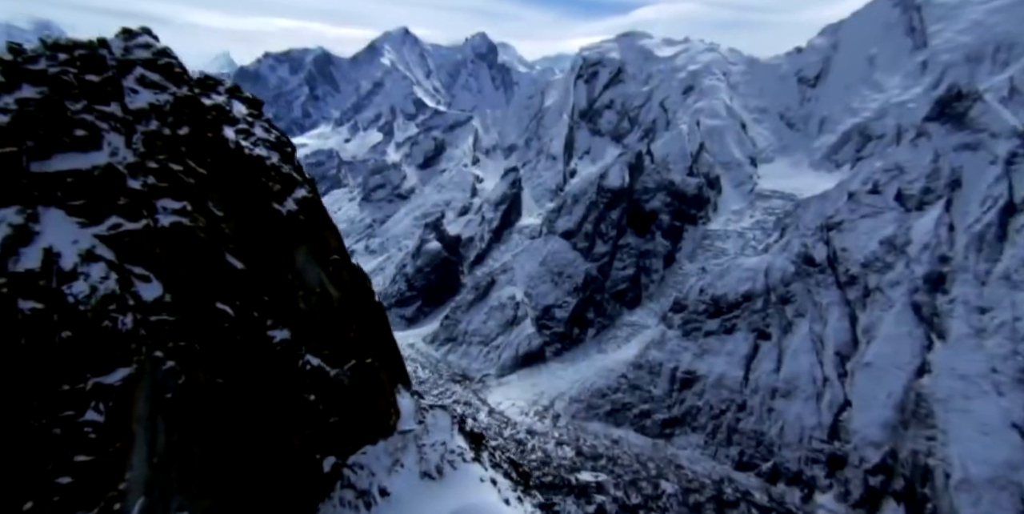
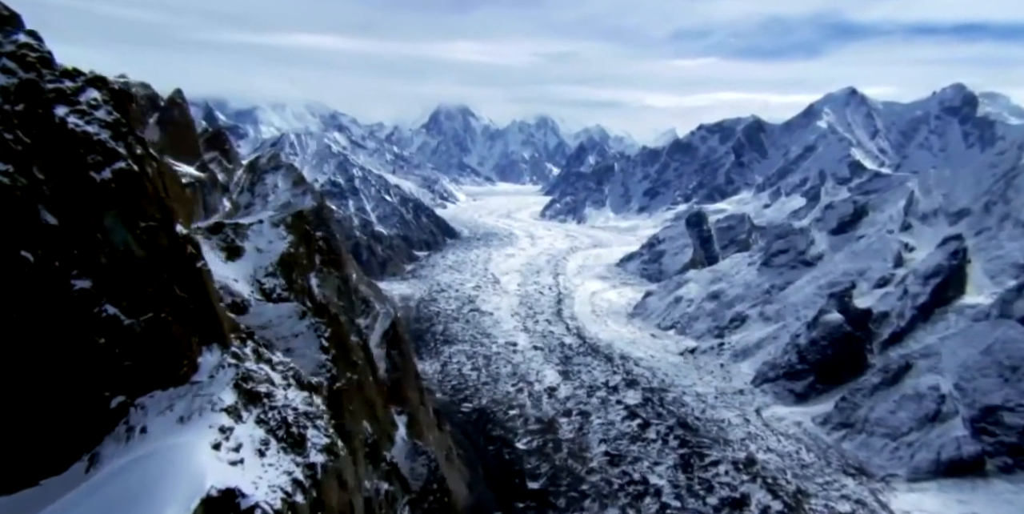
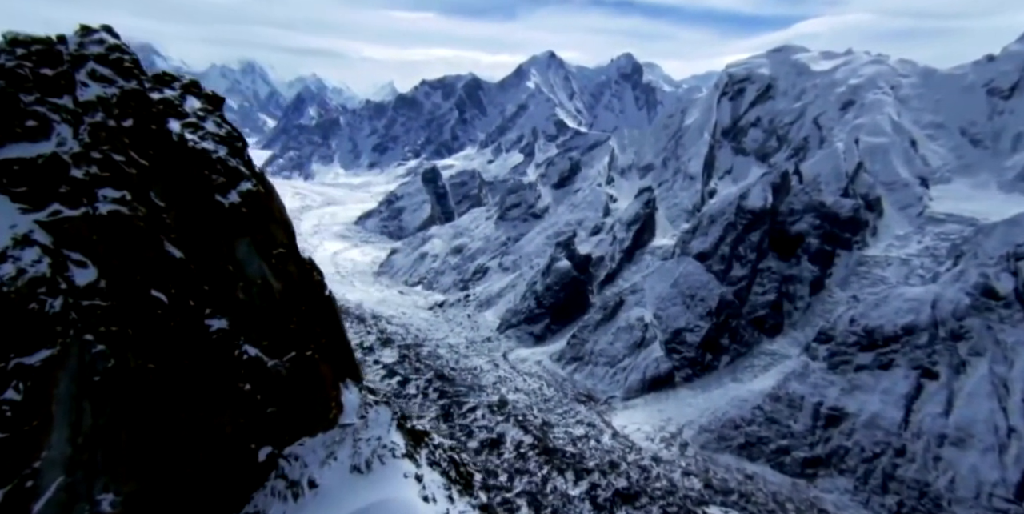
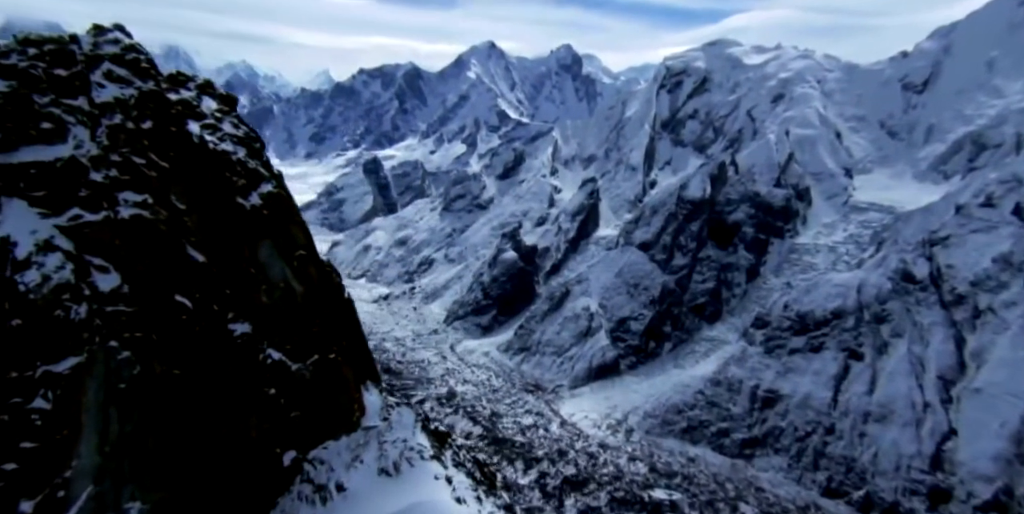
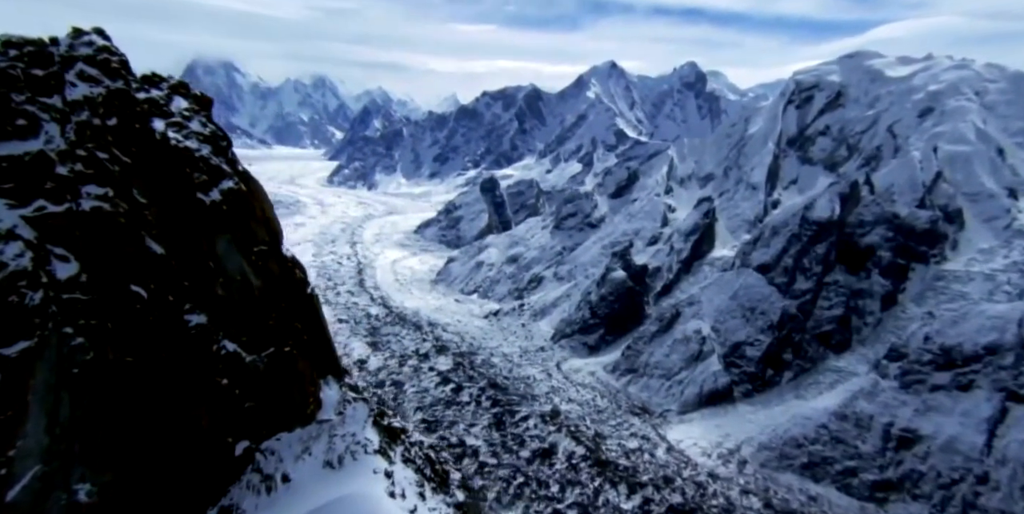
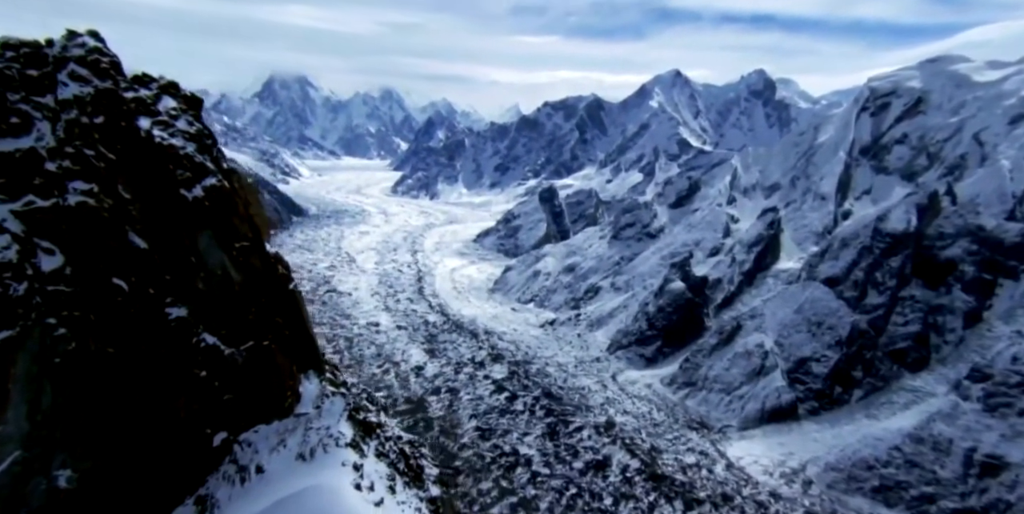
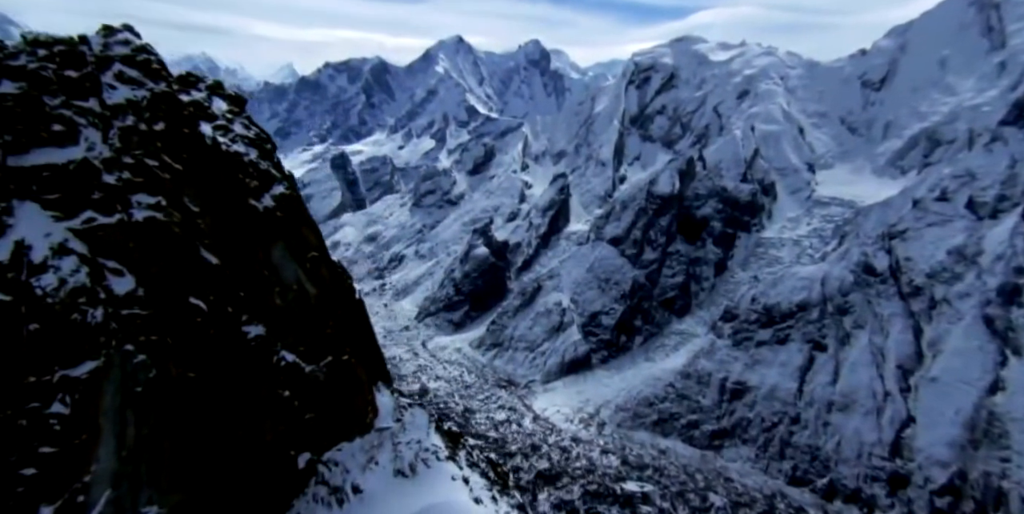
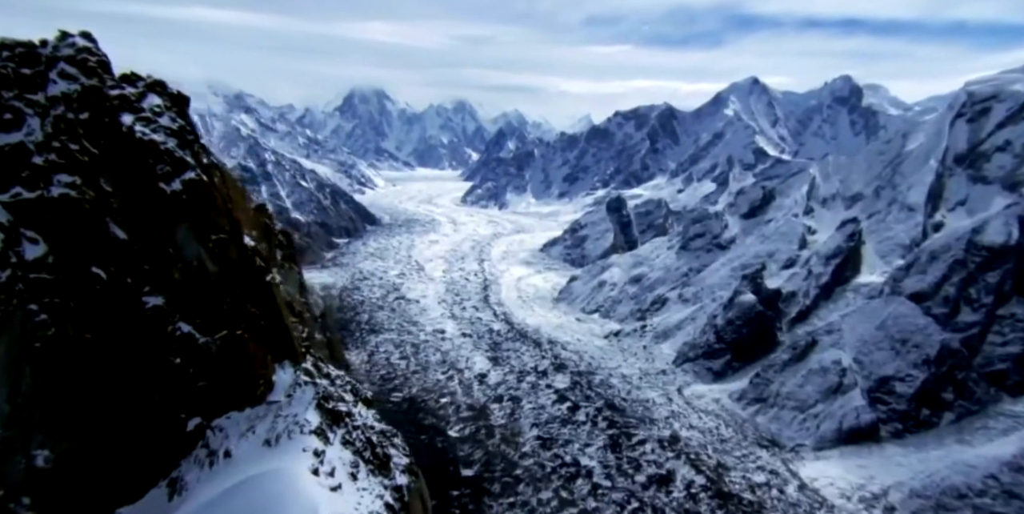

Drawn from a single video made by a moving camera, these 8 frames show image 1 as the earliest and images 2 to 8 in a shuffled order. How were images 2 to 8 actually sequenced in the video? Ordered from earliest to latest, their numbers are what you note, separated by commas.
7, 4, 3, 5, 6, 8, 2
